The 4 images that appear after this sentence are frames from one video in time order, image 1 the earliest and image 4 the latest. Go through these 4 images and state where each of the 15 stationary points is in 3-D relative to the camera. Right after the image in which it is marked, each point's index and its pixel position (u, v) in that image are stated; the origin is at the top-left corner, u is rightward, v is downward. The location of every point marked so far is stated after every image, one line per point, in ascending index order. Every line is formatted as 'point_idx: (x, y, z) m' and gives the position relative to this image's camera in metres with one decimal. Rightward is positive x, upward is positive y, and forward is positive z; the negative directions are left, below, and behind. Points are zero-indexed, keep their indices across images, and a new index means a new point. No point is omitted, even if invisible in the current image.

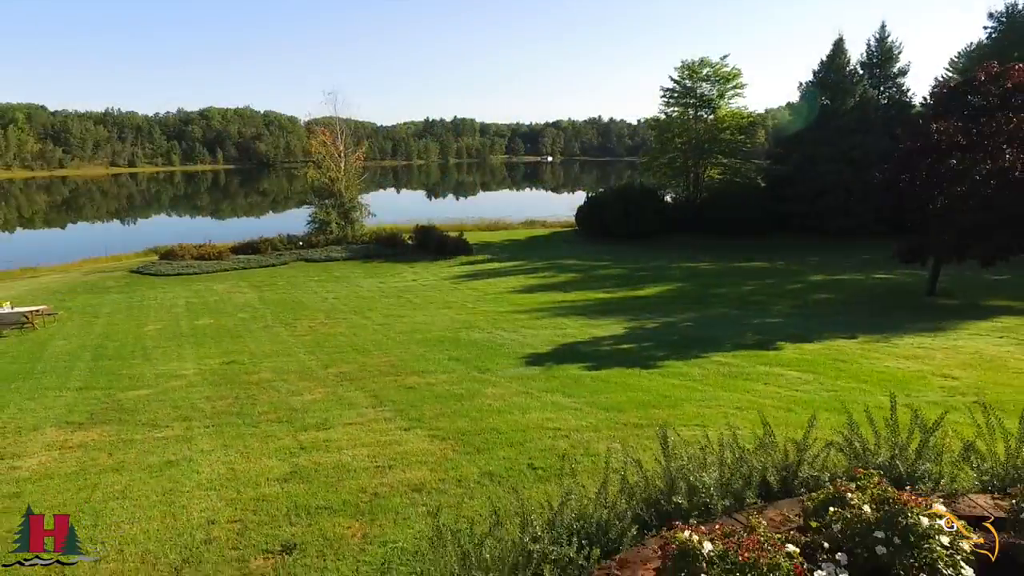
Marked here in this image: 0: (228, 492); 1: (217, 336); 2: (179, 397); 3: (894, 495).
0: (-2.9, -2.1, +5.8) m
1: (-7.9, -1.3, +14.8) m
2: (-6.1, -2.0, +10.1) m
3: (+1.8, -1.0, +2.6) m
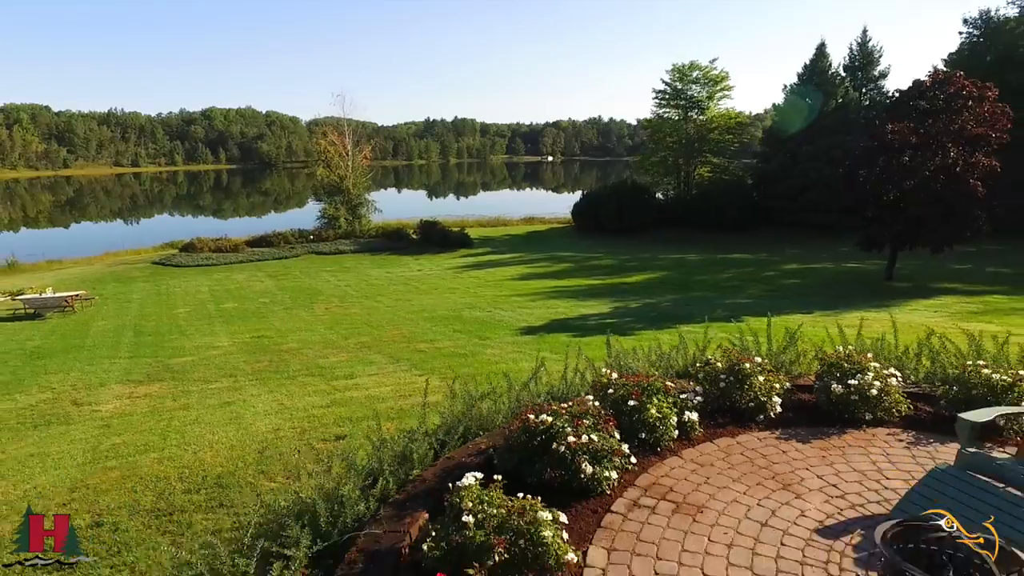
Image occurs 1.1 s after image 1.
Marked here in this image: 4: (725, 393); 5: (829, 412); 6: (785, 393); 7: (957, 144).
0: (-3.0, -1.7, +7.4) m
1: (-7.9, -0.9, +16.4) m
2: (-6.2, -1.6, +11.7) m
3: (+1.7, -0.5, +4.2) m
4: (+1.5, -0.8, +4.0) m
5: (+2.3, -0.9, +4.0) m
6: (+2.1, -0.8, +4.2) m
7: (+11.6, +3.8, +14.5) m
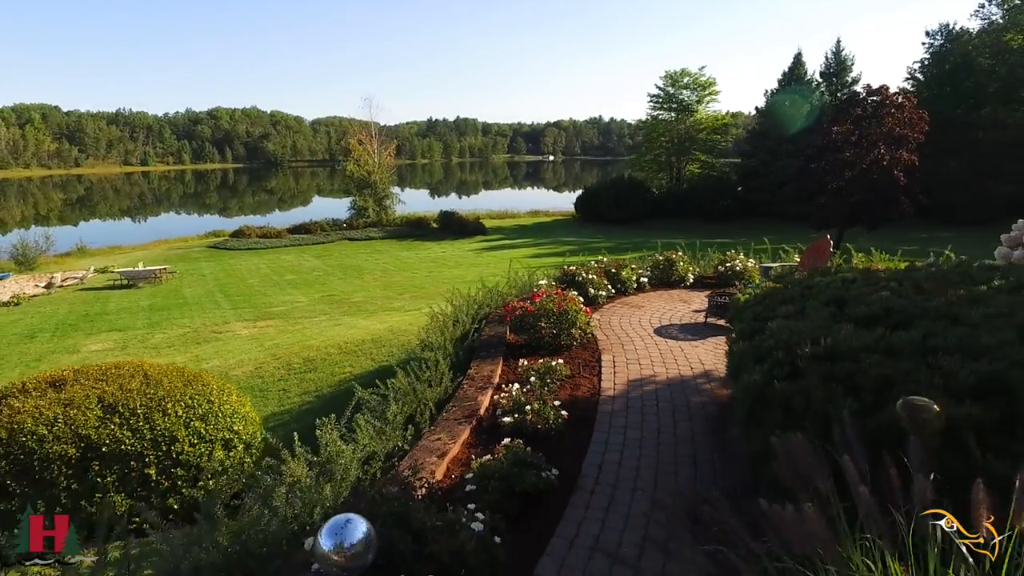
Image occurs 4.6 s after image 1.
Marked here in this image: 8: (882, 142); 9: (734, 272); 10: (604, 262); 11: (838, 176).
0: (-2.5, -0.7, +11.0) m
1: (-7.4, +0.1, +20.0) m
2: (-5.6, -0.6, +15.3) m
3: (+2.2, +0.4, +7.8) m
4: (+2.1, +0.2, +7.7) m
5: (+2.9, +0.1, +7.6) m
6: (+2.6, +0.2, +7.8) m
7: (+12.2, +4.7, +18.1) m
8: (+12.1, +4.8, +18.1) m
9: (+3.0, +0.2, +7.5) m
10: (+1.3, +0.3, +7.5) m
11: (+11.0, +3.8, +18.7) m
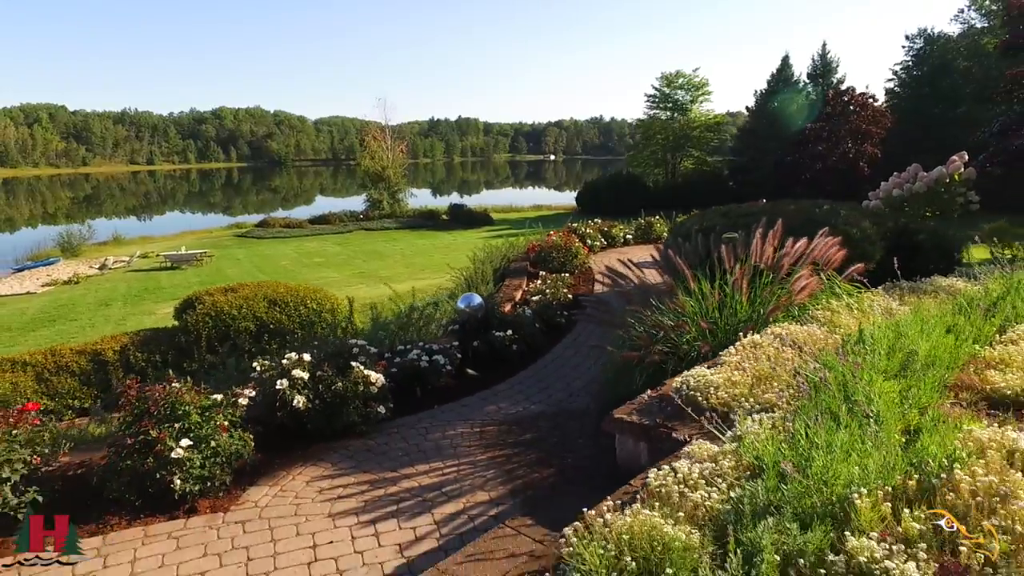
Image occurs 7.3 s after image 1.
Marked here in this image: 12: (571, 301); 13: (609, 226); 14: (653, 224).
0: (-2.2, +0.1, +13.3) m
1: (-7.1, +0.9, +22.3) m
2: (-5.3, +0.2, +17.6) m
3: (+2.5, +1.2, +10.1) m
4: (+2.4, +1.0, +10.0) m
5: (+3.1, +0.8, +9.9) m
6: (+2.9, +0.9, +10.1) m
7: (+12.5, +5.5, +20.3) m
8: (+12.4, +5.5, +20.3) m
9: (+3.3, +1.0, +9.8) m
10: (+1.5, +1.1, +9.8) m
11: (+11.3, +4.5, +20.9) m
12: (+0.7, -0.2, +6.1) m
13: (+1.7, +1.1, +9.8) m
14: (+2.6, +1.2, +10.0) m
